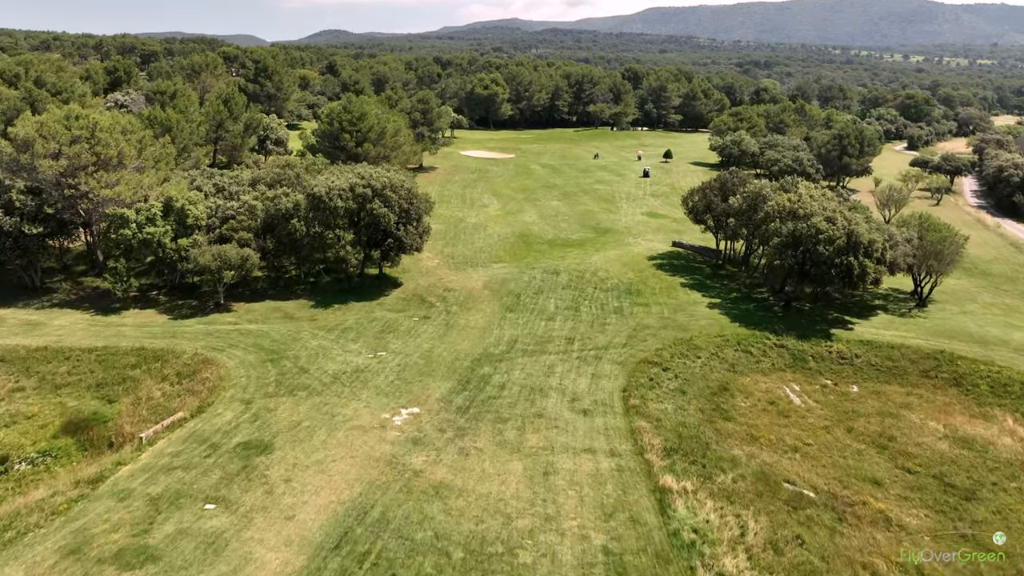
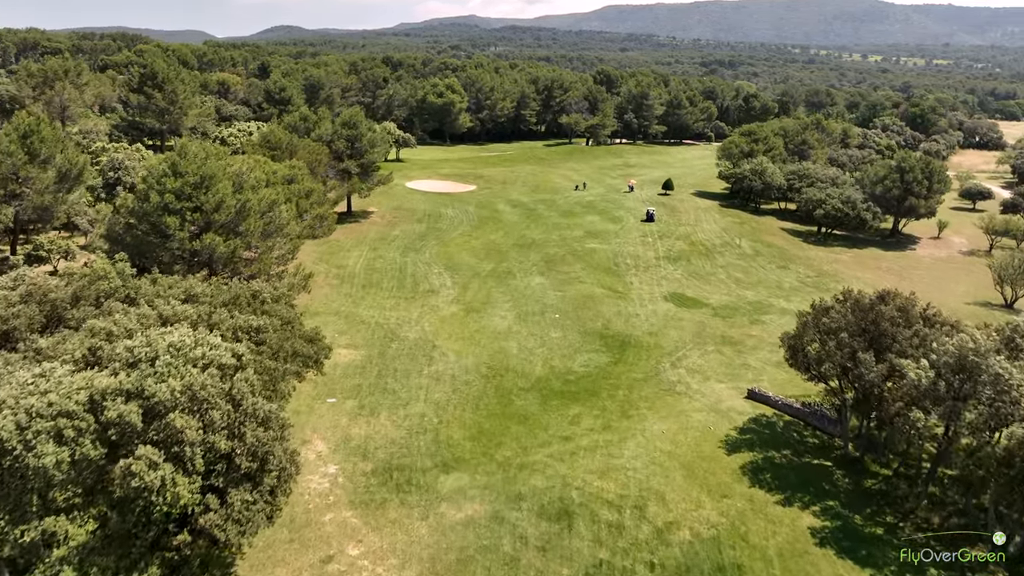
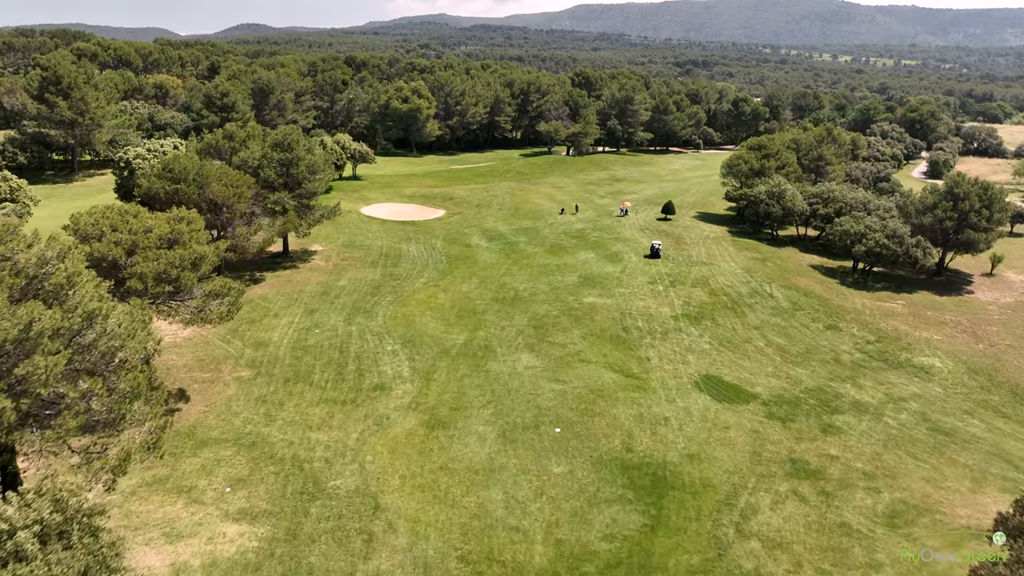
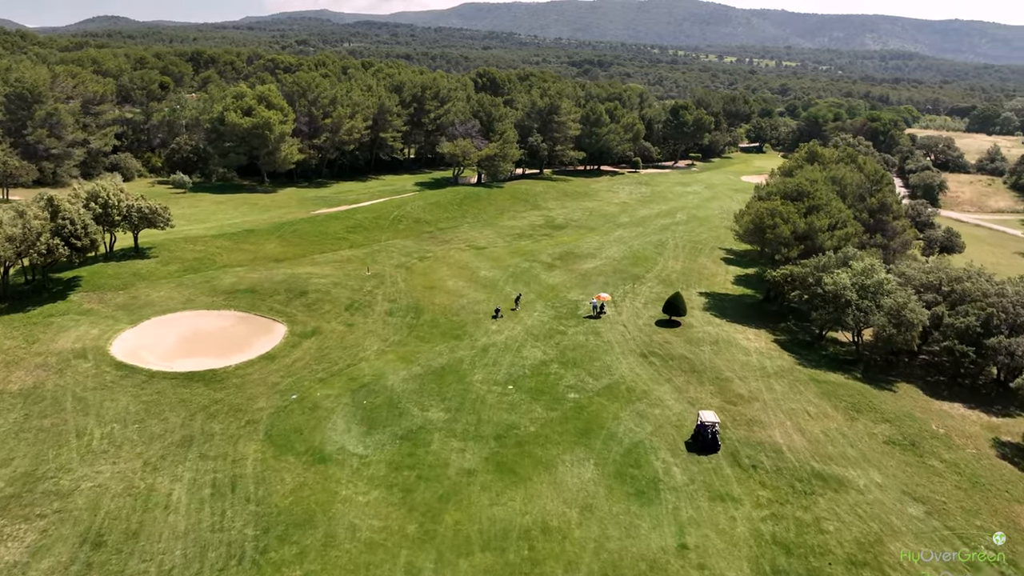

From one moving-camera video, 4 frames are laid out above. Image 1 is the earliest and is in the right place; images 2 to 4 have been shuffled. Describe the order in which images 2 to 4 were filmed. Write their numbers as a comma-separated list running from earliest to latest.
2, 3, 4
